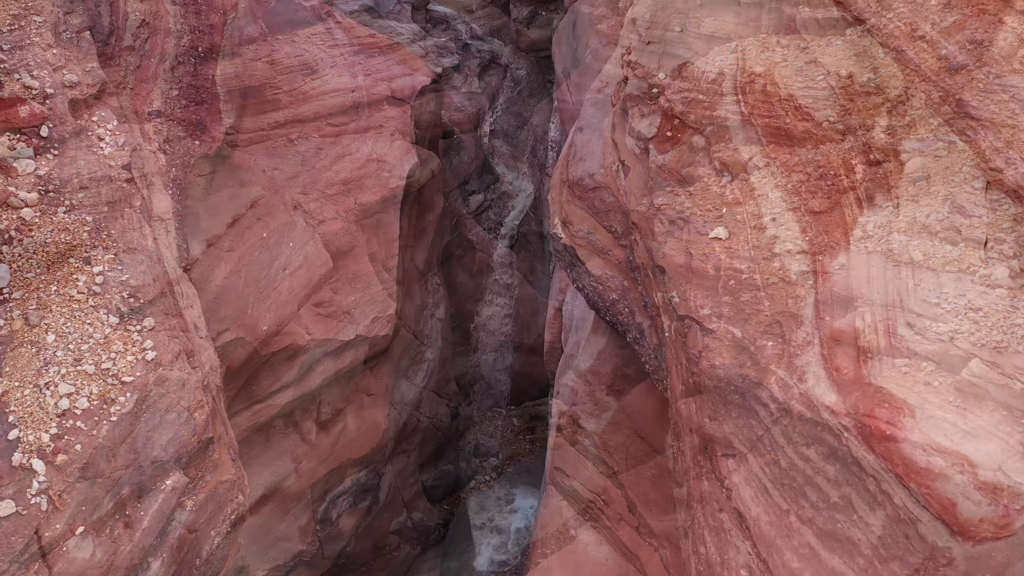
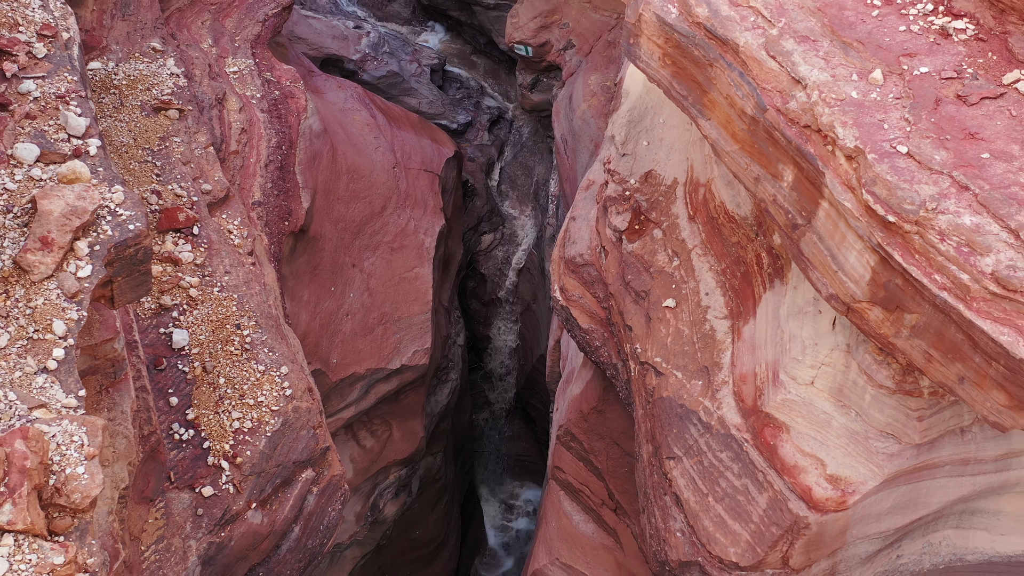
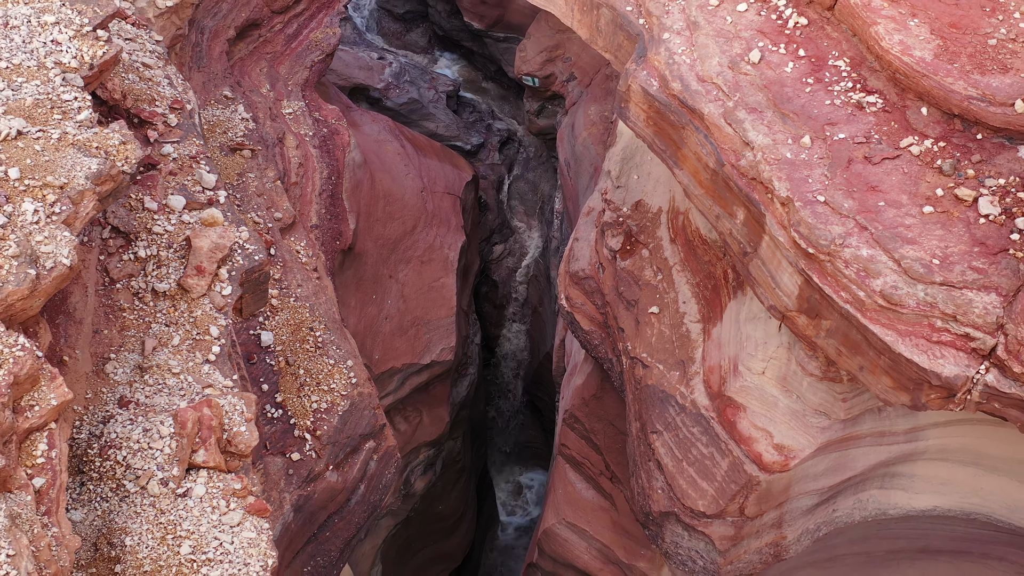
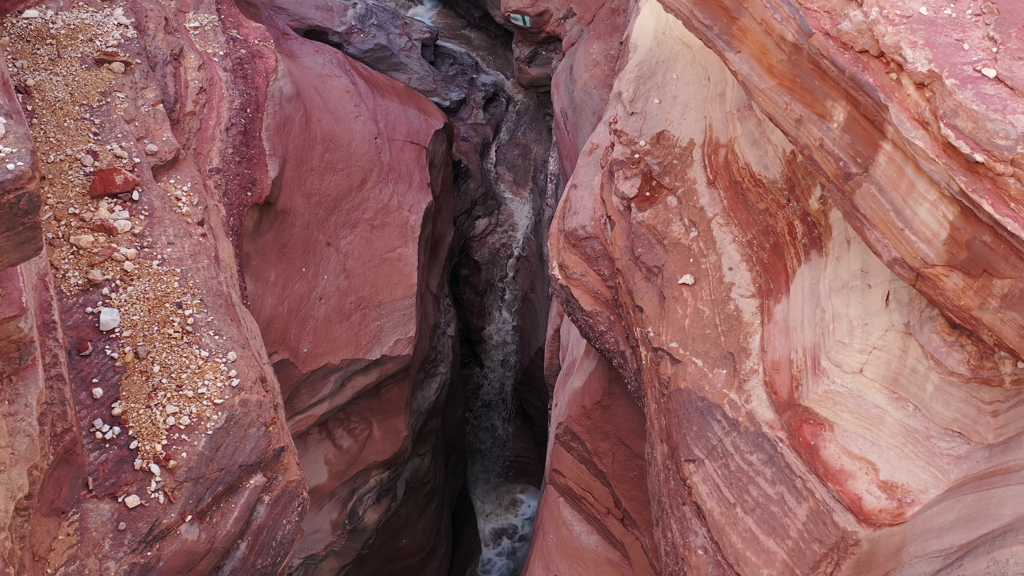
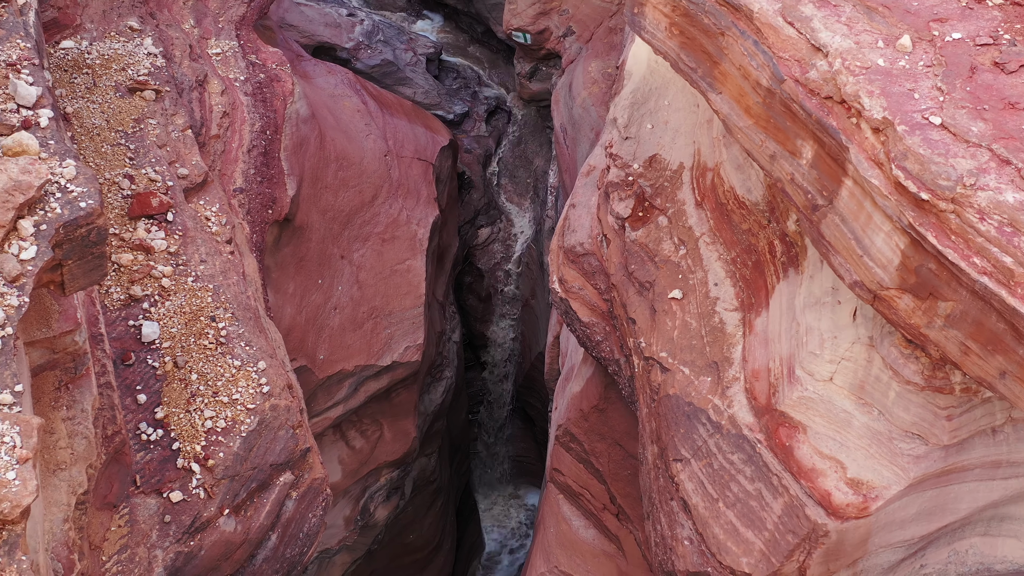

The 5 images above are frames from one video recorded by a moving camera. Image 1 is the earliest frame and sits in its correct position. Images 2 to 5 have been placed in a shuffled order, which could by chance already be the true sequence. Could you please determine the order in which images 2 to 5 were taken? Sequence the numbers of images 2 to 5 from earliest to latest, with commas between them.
4, 5, 2, 3
